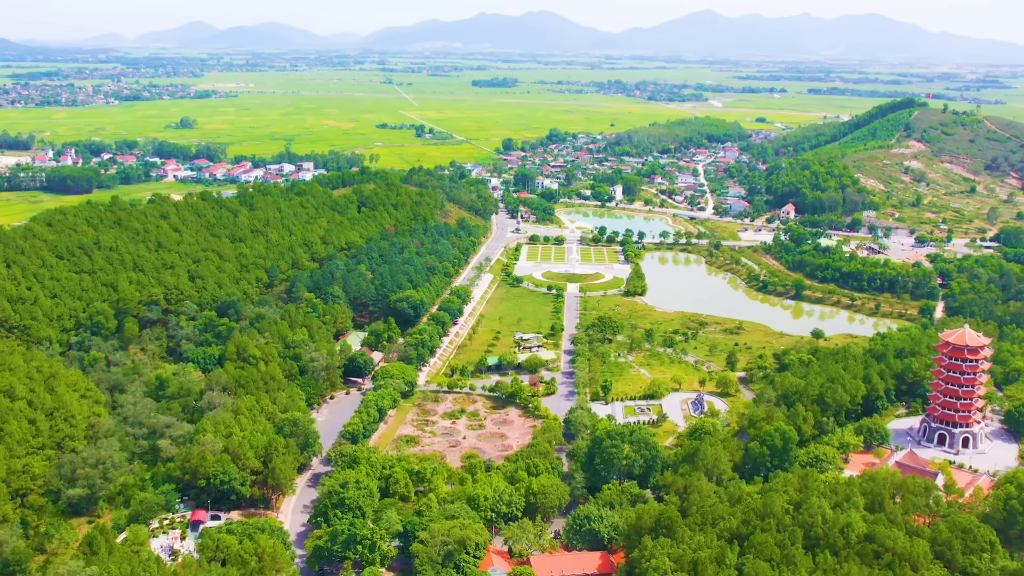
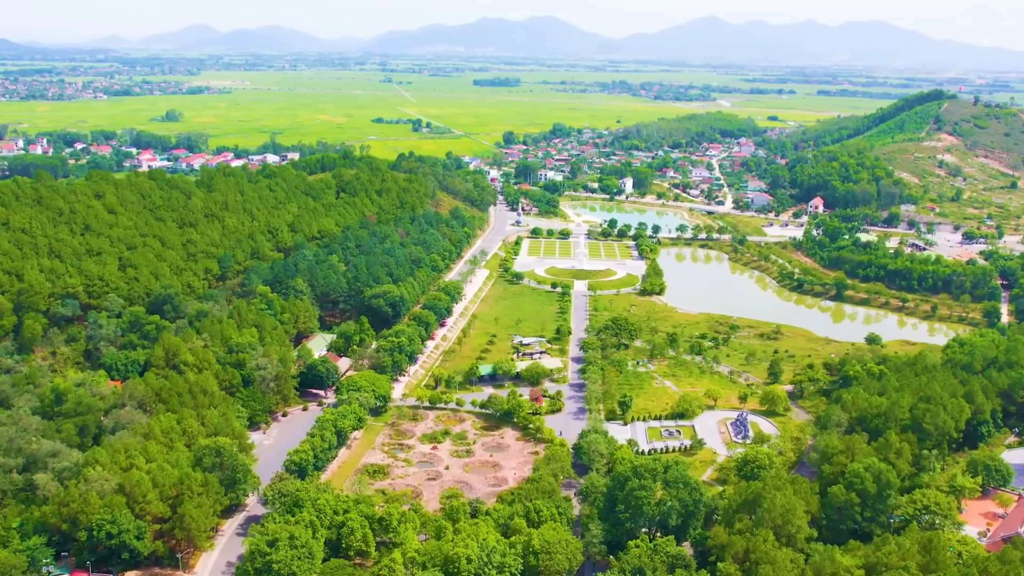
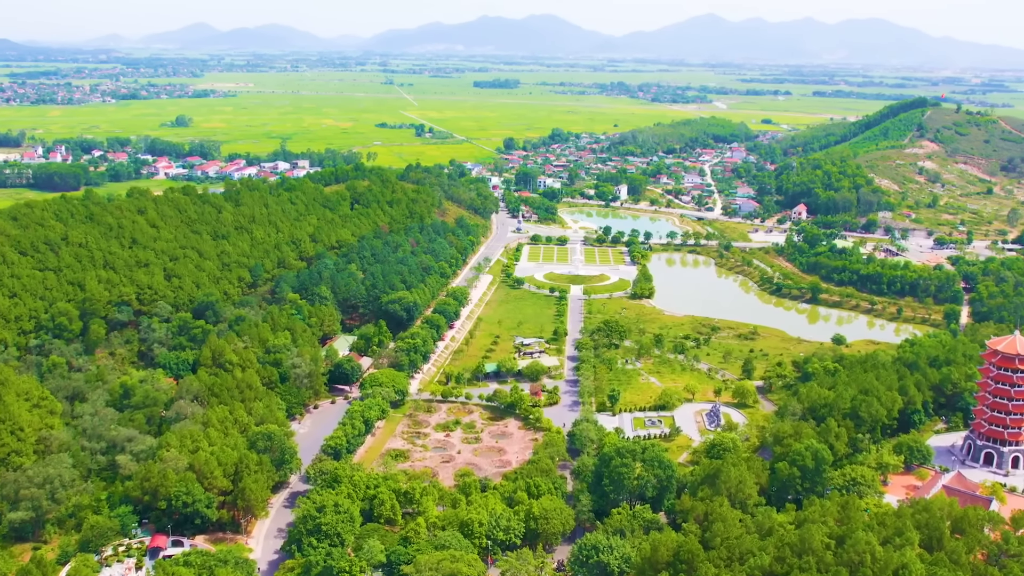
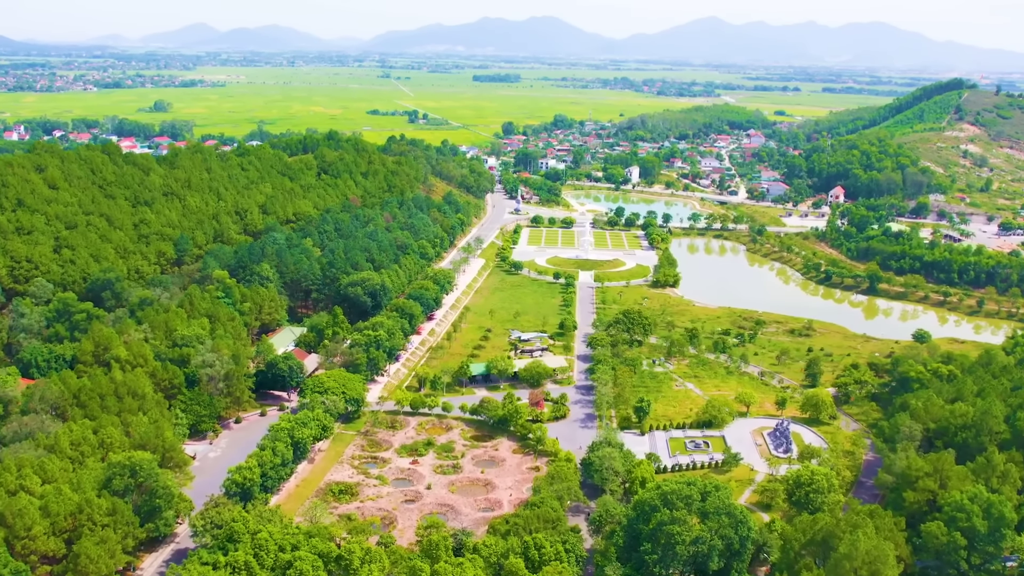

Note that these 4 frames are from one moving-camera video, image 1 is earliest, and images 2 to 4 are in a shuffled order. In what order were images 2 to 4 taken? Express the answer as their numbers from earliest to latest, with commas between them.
3, 2, 4
